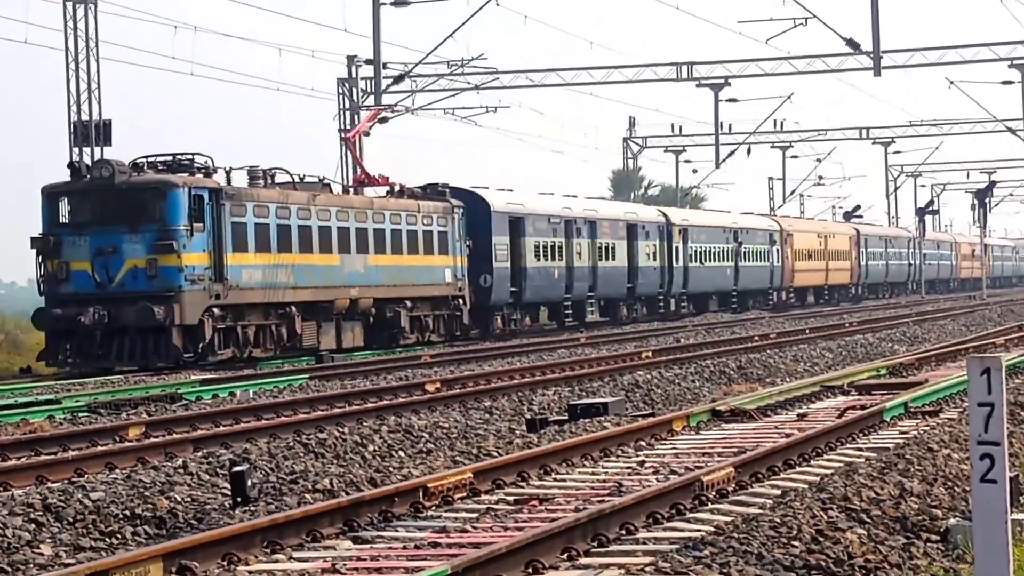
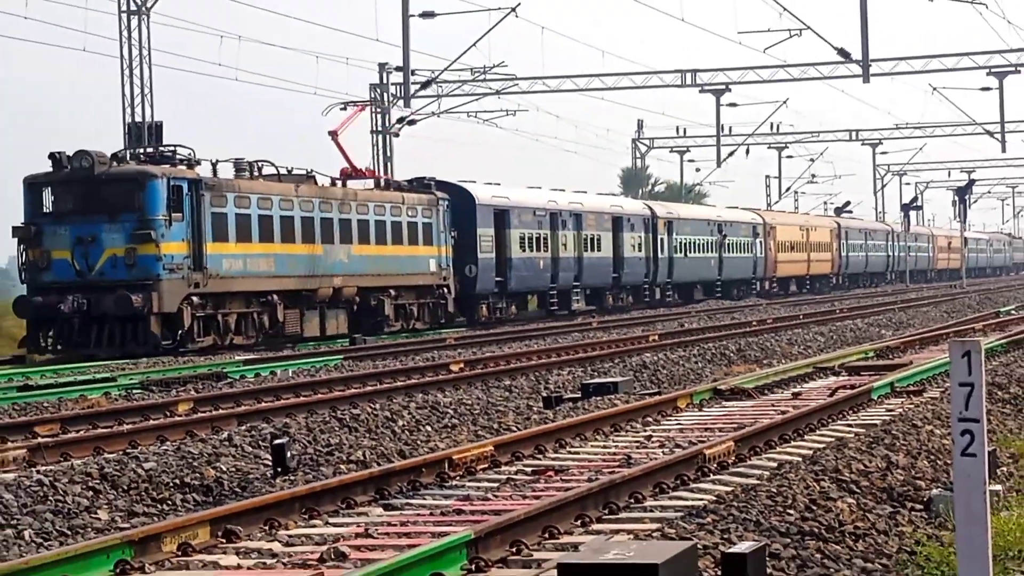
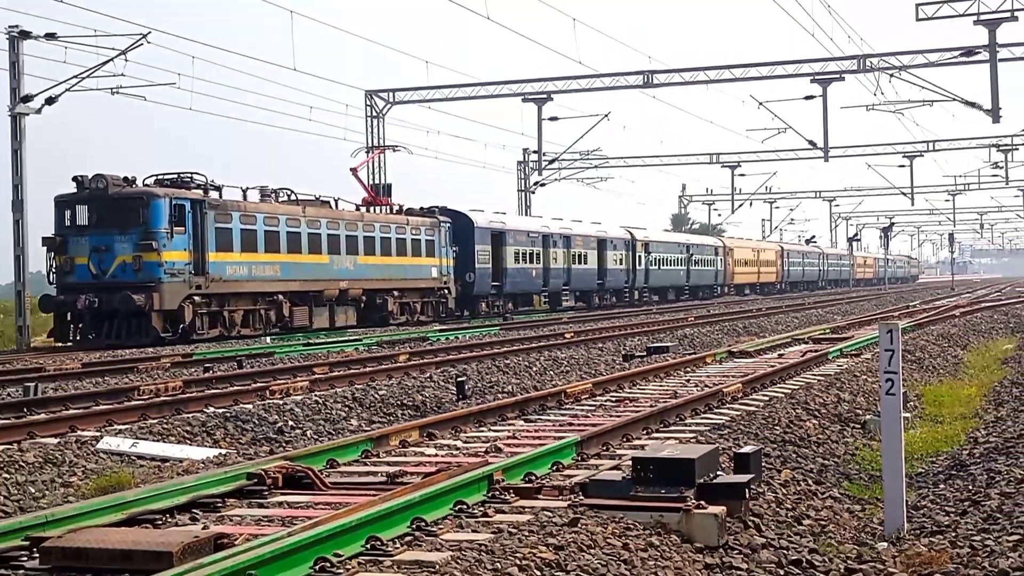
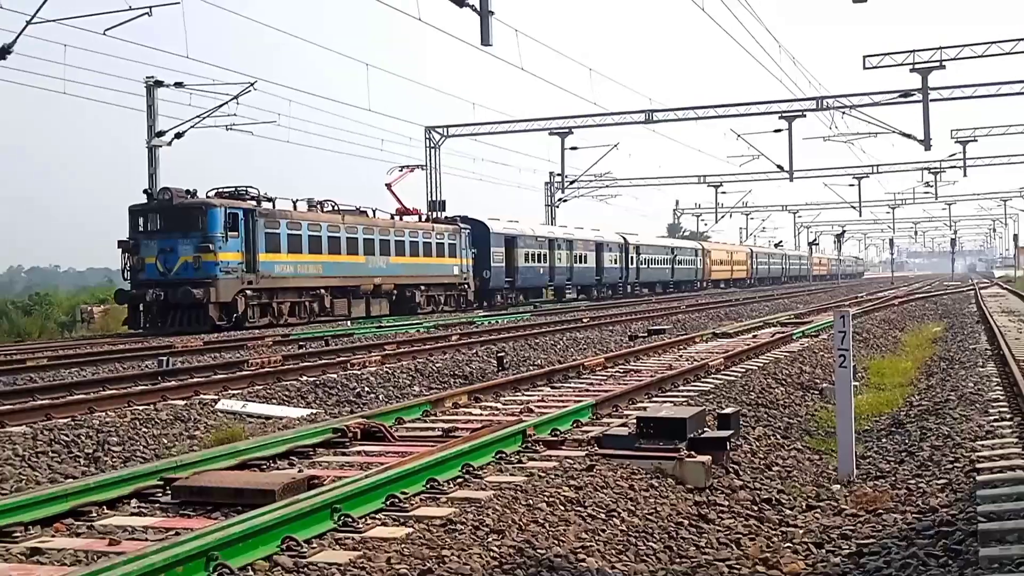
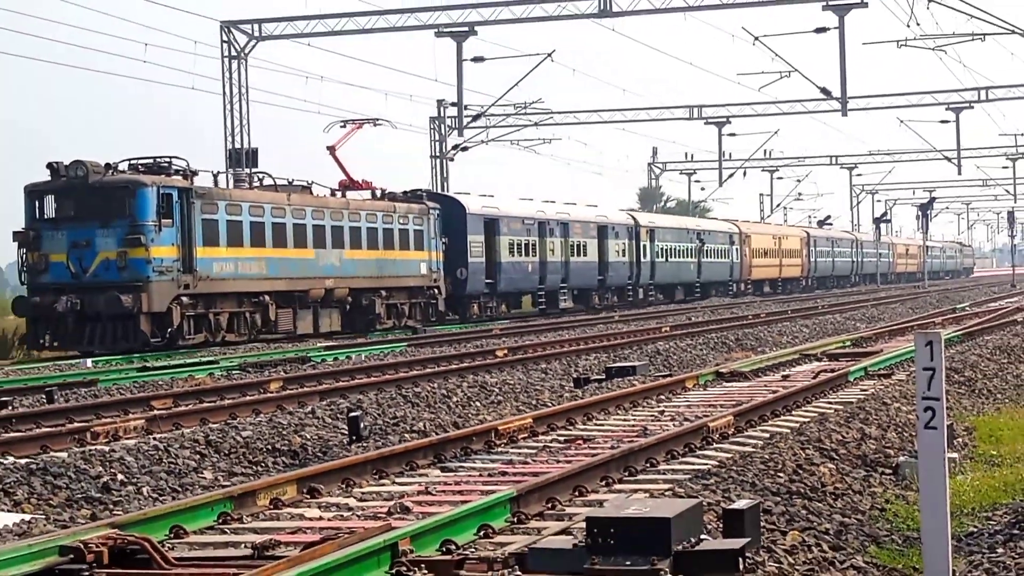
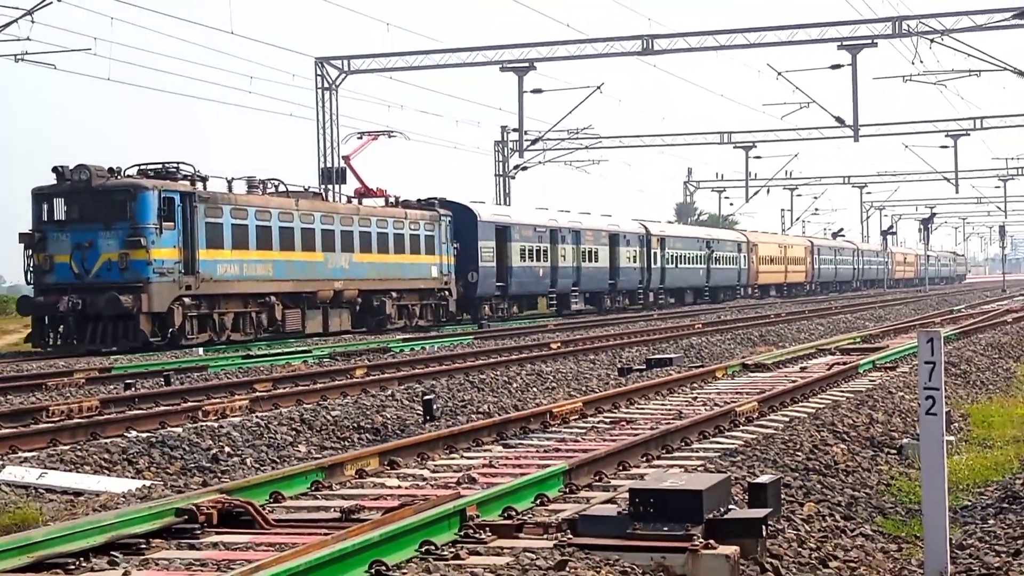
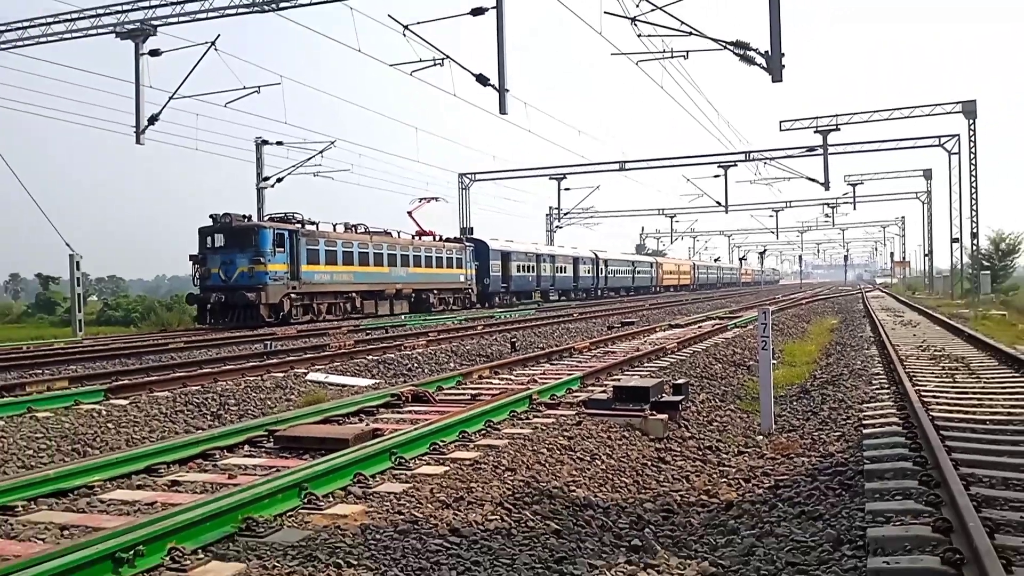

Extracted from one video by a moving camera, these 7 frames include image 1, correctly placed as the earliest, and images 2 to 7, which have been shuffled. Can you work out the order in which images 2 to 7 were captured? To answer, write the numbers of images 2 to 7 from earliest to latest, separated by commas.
2, 5, 6, 3, 4, 7
